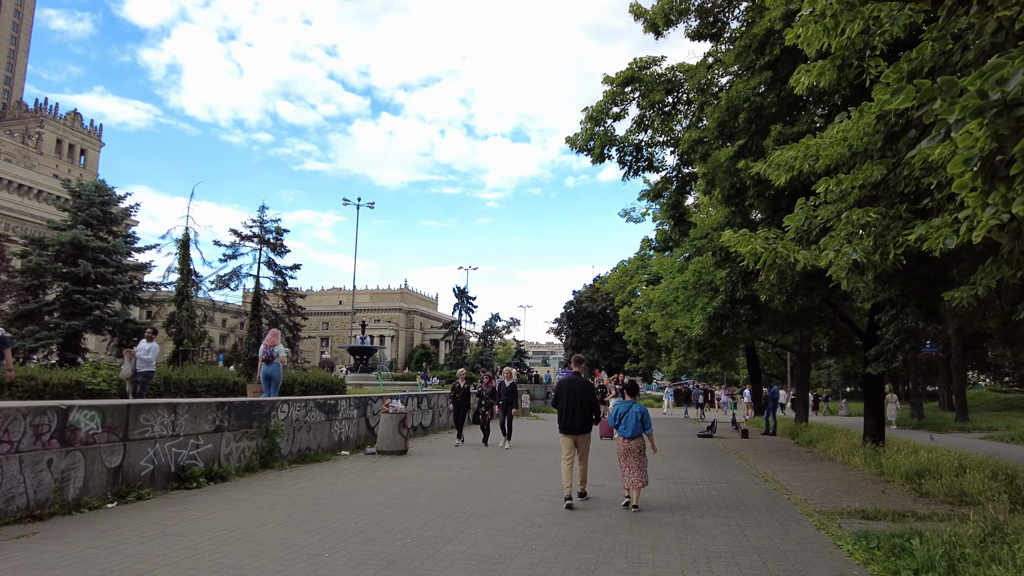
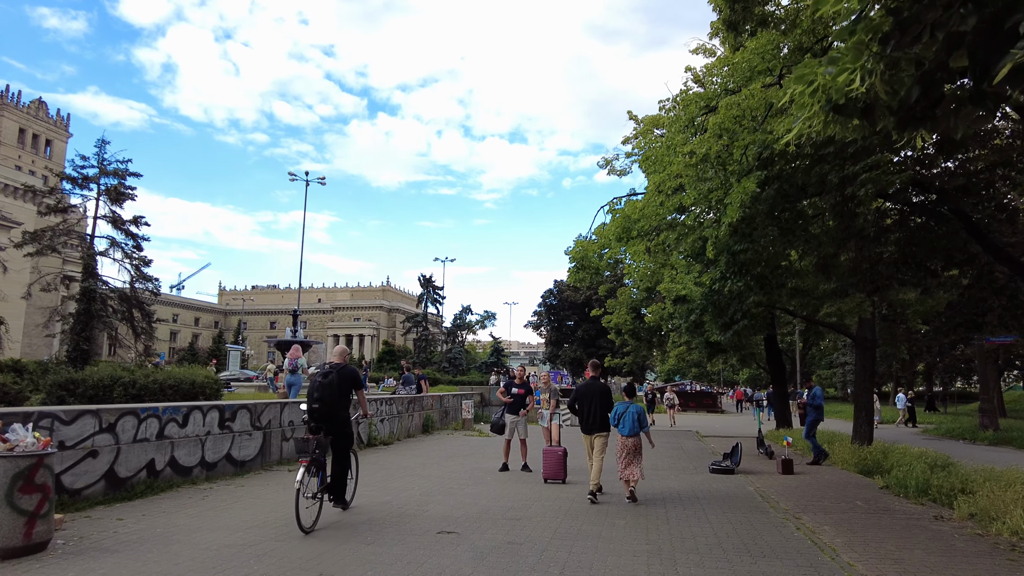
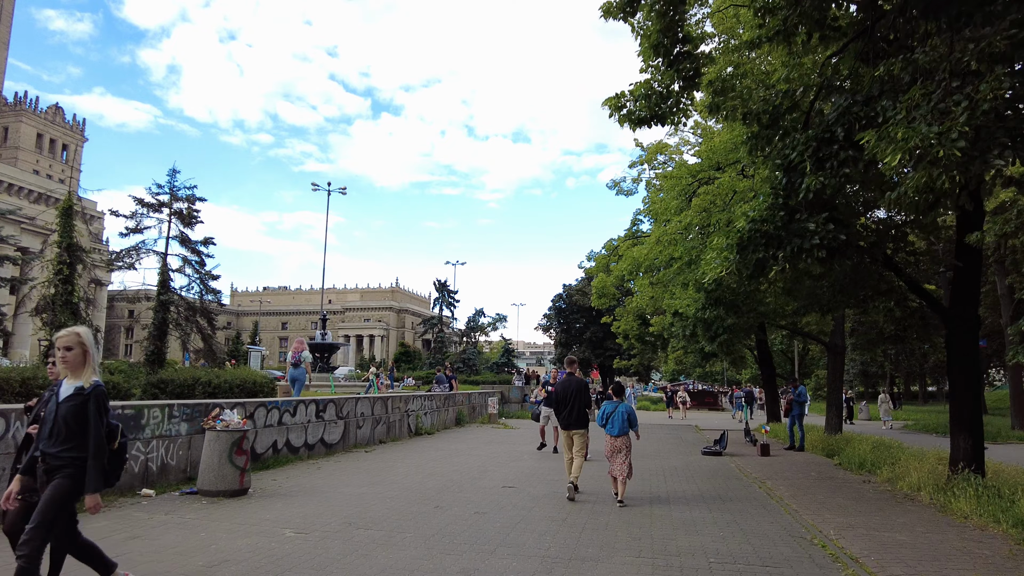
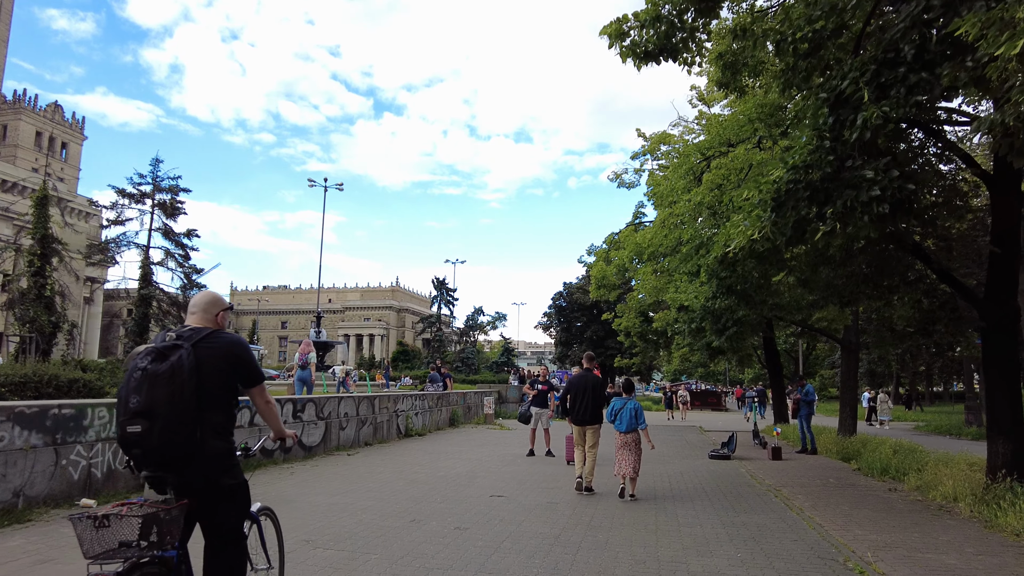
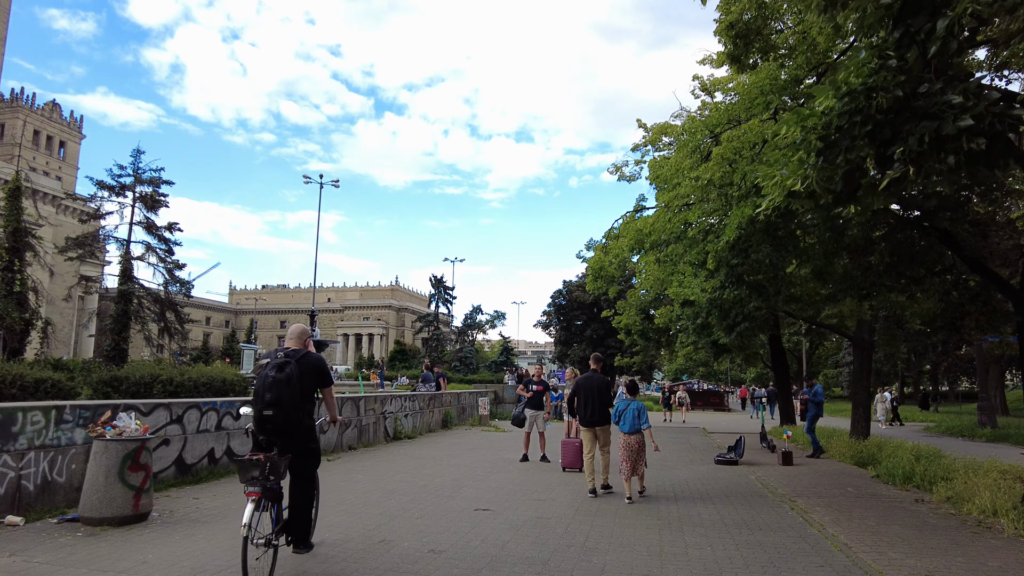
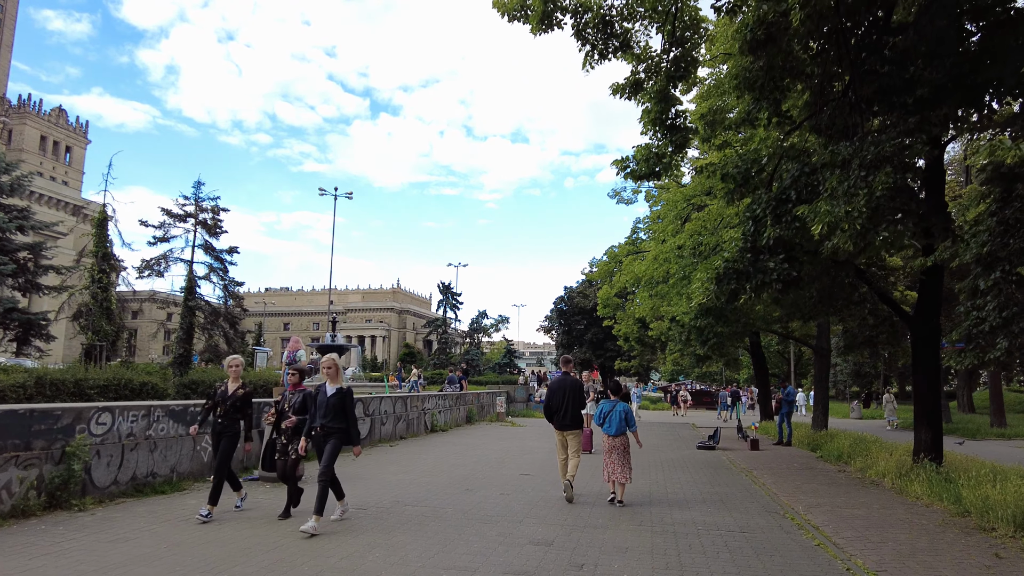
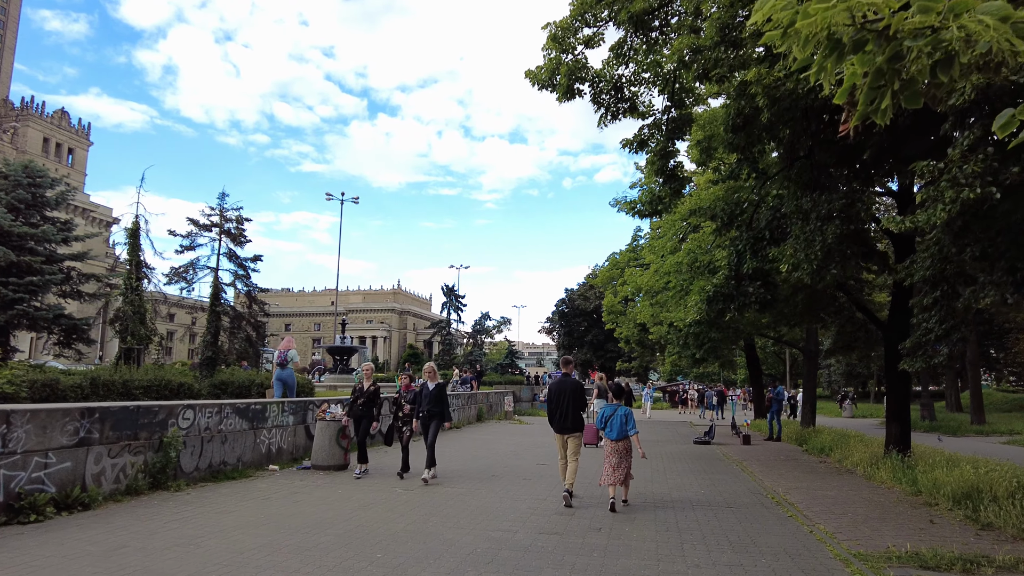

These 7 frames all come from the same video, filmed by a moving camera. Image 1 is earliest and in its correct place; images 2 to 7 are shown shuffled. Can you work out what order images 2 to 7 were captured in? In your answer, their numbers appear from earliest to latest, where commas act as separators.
7, 6, 3, 4, 5, 2
